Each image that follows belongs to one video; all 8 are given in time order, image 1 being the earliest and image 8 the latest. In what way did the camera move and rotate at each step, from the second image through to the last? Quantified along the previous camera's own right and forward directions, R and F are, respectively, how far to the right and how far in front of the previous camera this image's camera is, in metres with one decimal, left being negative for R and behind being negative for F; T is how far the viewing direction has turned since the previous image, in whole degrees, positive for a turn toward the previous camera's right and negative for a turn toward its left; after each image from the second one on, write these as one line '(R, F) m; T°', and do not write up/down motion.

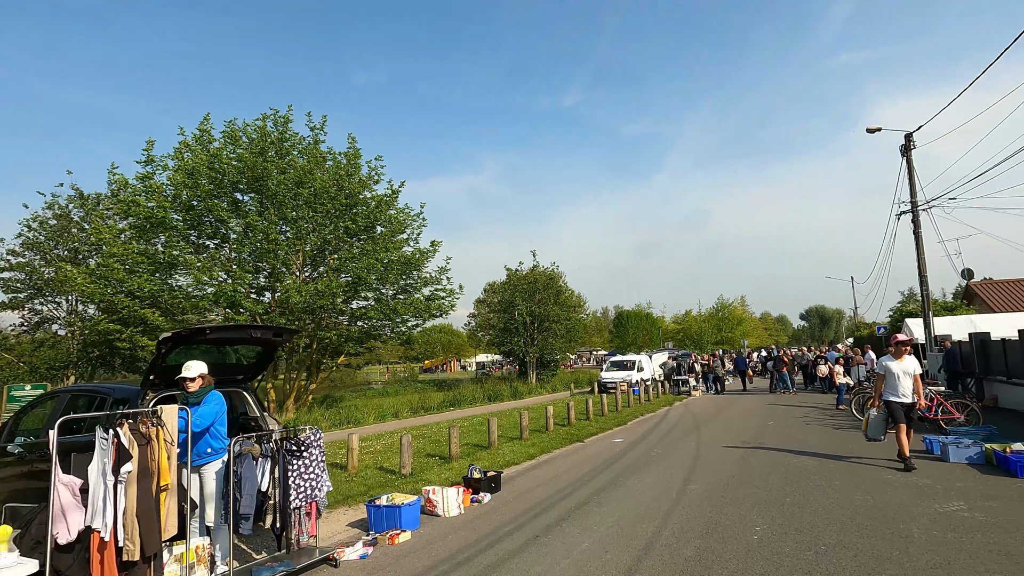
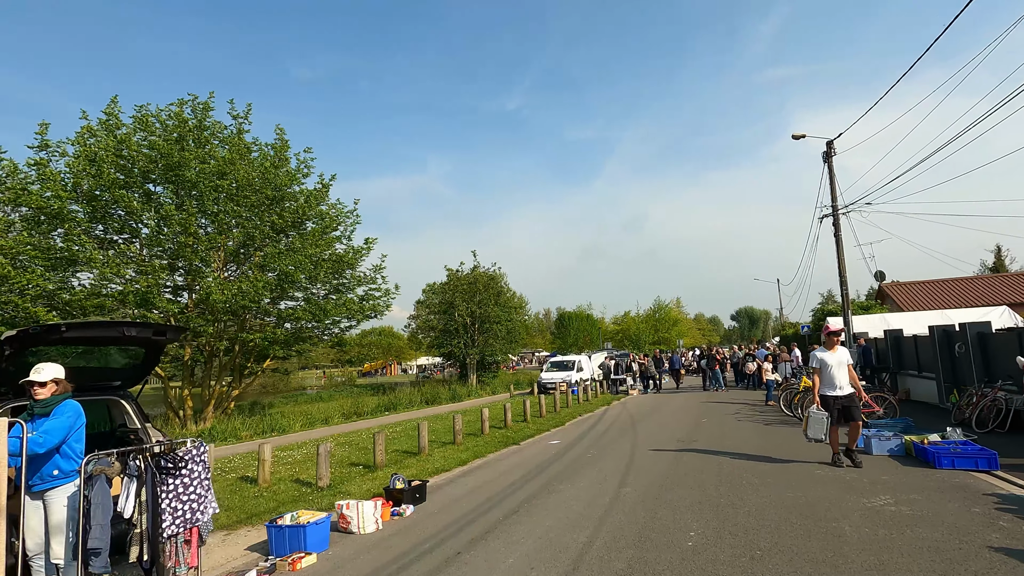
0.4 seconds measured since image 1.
(+0.2, +0.5) m; +6°
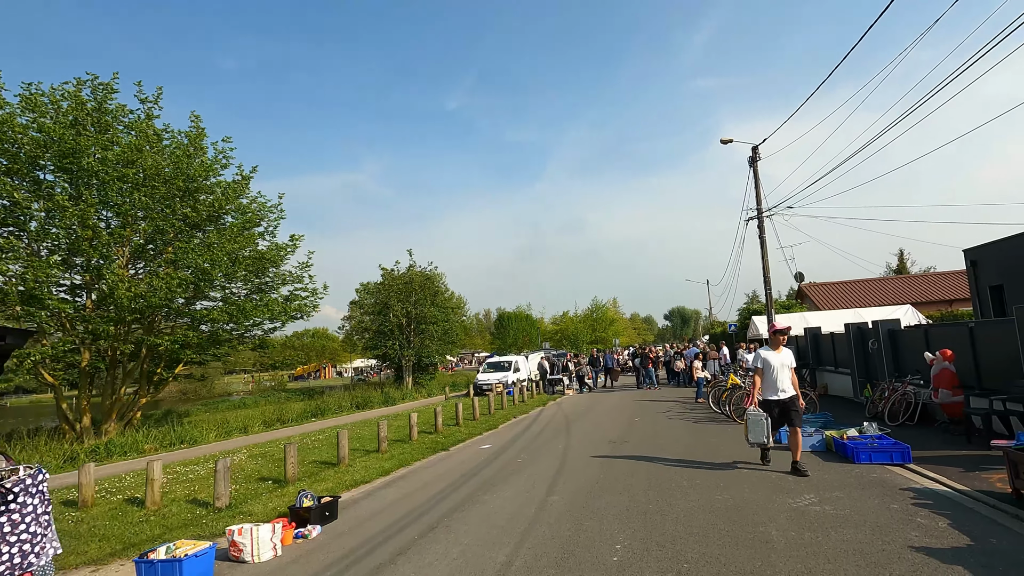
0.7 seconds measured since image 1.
(+0.2, +0.5) m; +6°
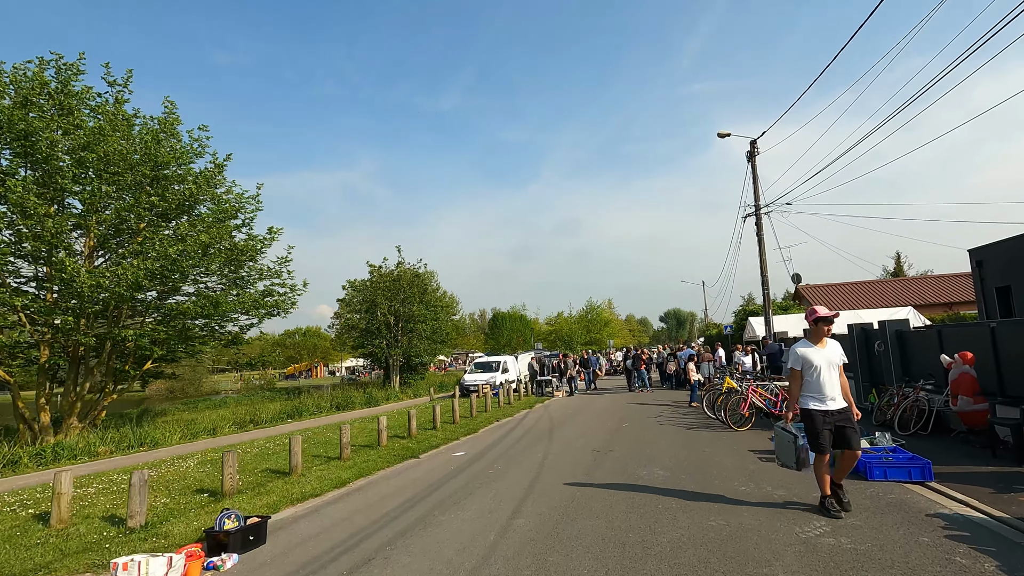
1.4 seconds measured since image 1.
(+0.4, +1.0) m; 0°
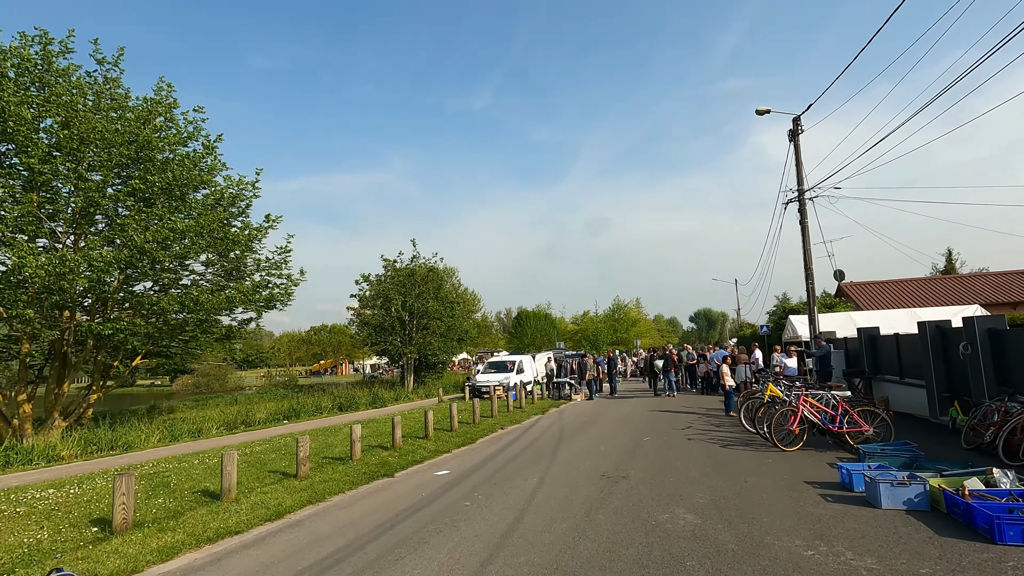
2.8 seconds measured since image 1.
(+0.5, +2.0) m; -3°
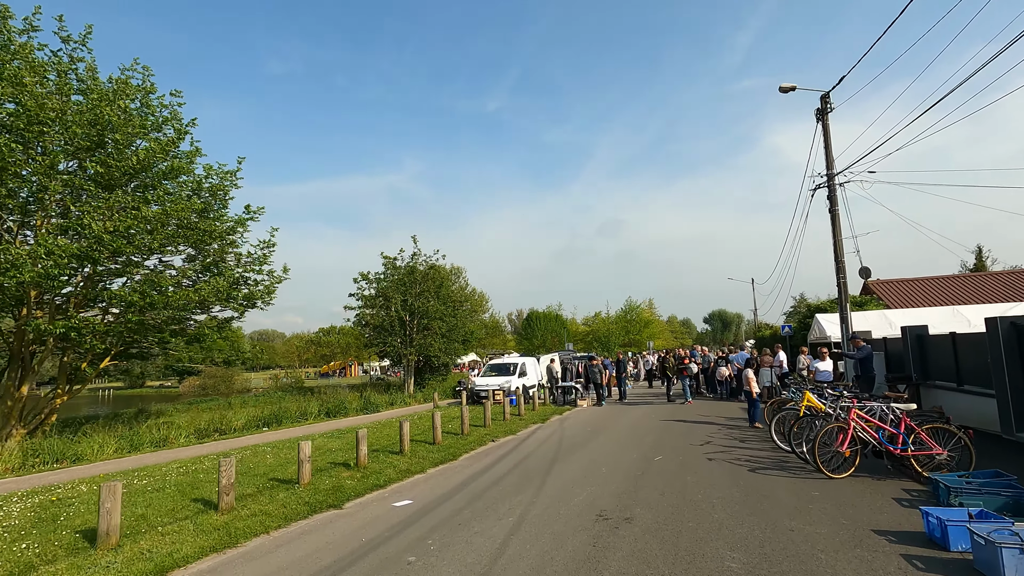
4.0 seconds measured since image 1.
(+0.5, +1.8) m; -1°
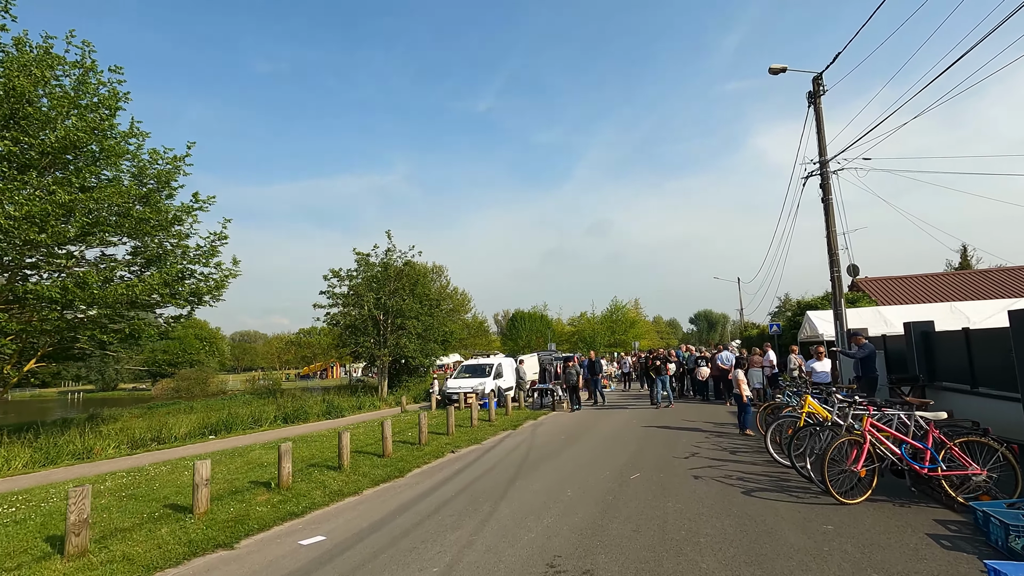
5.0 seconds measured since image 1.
(+0.5, +1.5) m; +1°
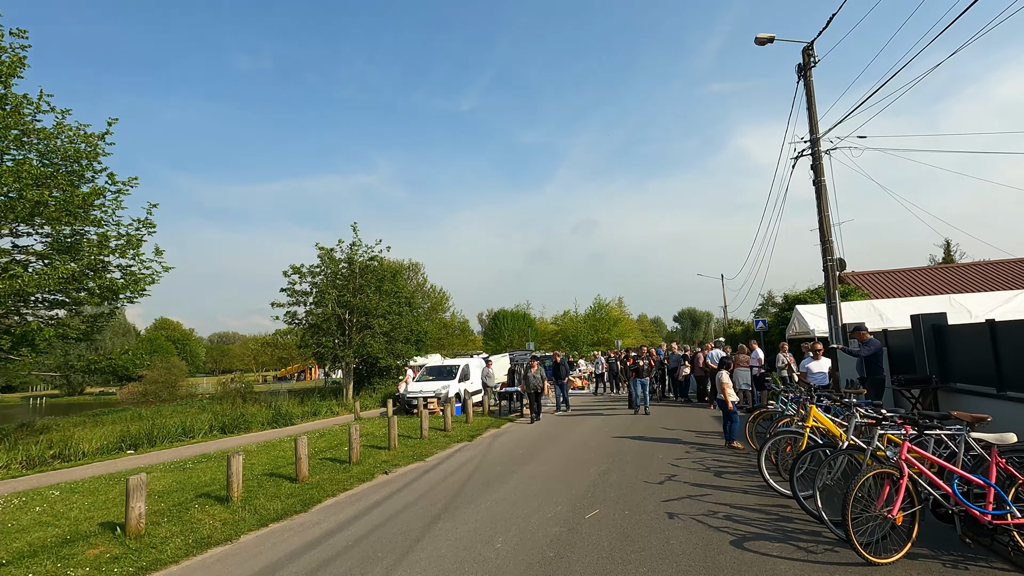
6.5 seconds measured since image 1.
(+0.7, +1.9) m; +1°
